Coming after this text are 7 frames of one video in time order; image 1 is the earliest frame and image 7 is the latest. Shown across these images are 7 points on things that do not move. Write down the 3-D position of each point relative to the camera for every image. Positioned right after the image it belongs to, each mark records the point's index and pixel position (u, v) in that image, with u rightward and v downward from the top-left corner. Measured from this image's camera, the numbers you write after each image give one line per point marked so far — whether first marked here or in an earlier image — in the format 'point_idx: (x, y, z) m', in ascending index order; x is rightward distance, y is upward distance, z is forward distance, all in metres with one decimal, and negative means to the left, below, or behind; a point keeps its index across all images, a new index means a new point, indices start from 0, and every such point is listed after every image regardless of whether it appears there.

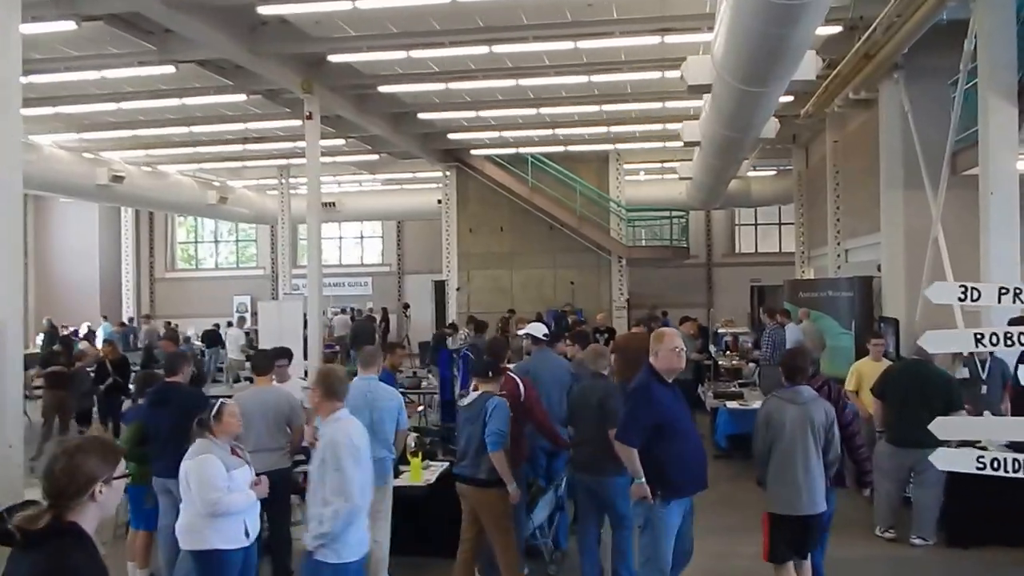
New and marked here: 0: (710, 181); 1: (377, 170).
0: (+2.4, +1.3, +12.6) m
1: (-2.3, +2.1, +18.3) m
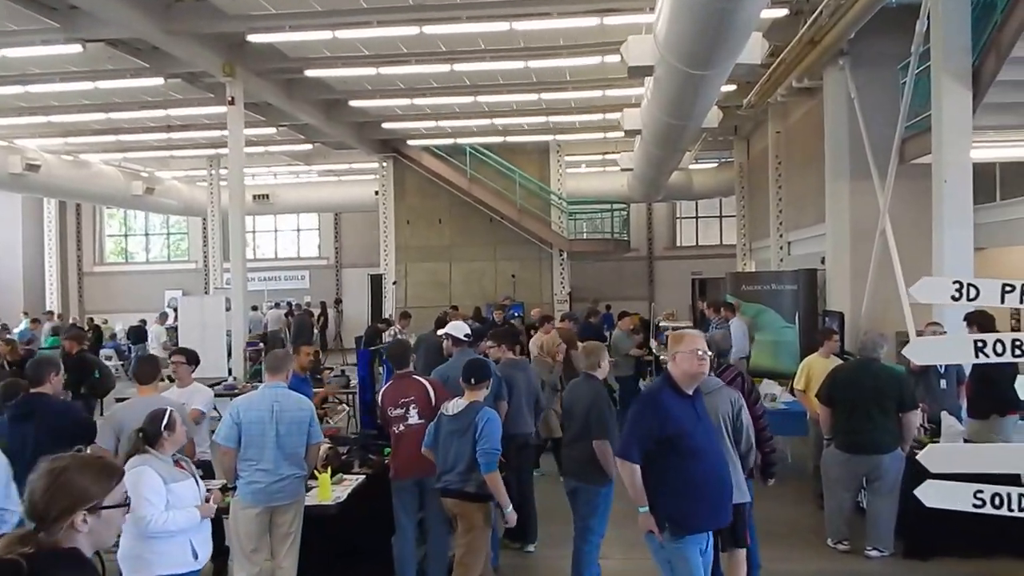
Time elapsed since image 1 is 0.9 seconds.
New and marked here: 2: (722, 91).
0: (+1.6, +1.3, +12.3) m
1: (-3.4, +2.2, +17.7) m
2: (+2.4, +2.3, +12.1) m
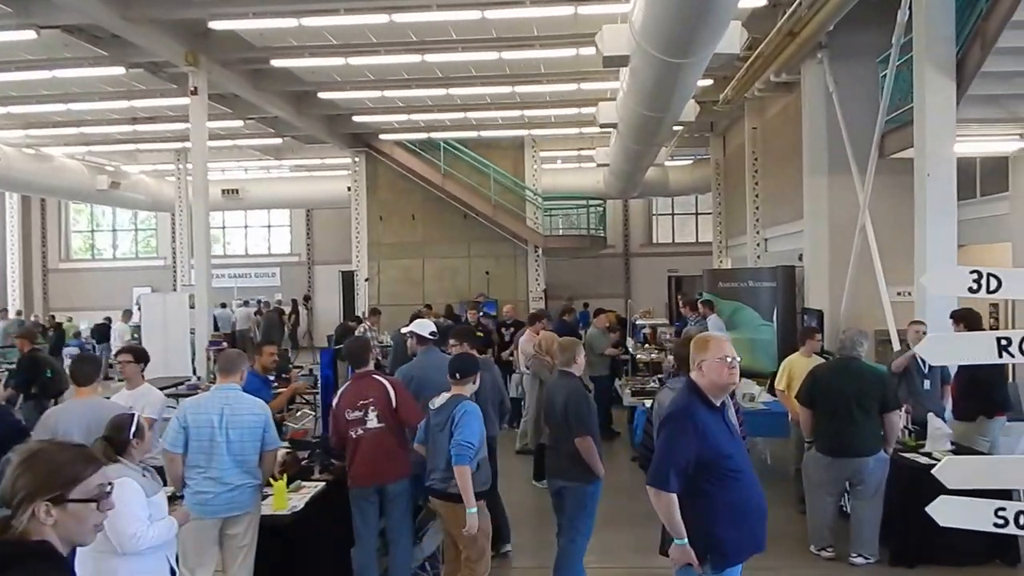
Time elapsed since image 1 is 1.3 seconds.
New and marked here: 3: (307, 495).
0: (+1.3, +1.4, +12.1) m
1: (-3.8, +2.2, +17.4) m
2: (+2.1, +2.3, +11.9) m
3: (-0.8, -0.8, +4.1) m
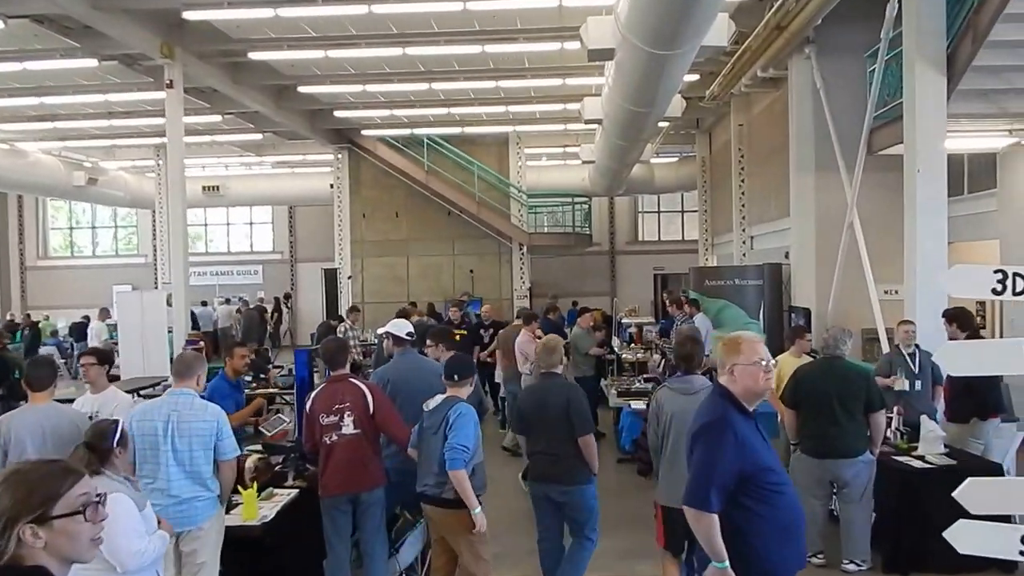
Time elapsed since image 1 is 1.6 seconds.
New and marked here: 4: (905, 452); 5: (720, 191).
0: (+1.1, +1.4, +11.9) m
1: (-4.0, +2.2, +17.2) m
2: (+1.9, +2.3, +11.7) m
3: (-0.9, -0.8, +3.9) m
4: (+1.9, -0.8, +5.0) m
5: (+2.8, +1.3, +14.0) m
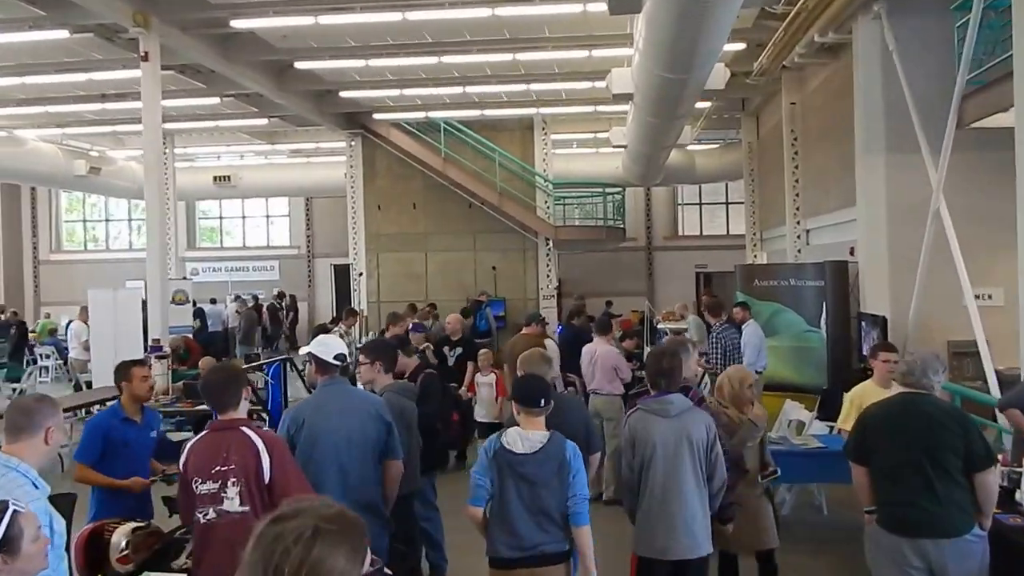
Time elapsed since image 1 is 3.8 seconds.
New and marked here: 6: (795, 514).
0: (+1.4, +1.4, +10.6) m
1: (-3.6, +2.3, +16.0) m
2: (+2.2, +2.3, +10.4) m
3: (-1.0, -0.8, +2.7) m
4: (+1.8, -0.8, +3.6) m
5: (+3.1, +1.3, +12.6) m
6: (+1.6, -1.3, +6.0) m
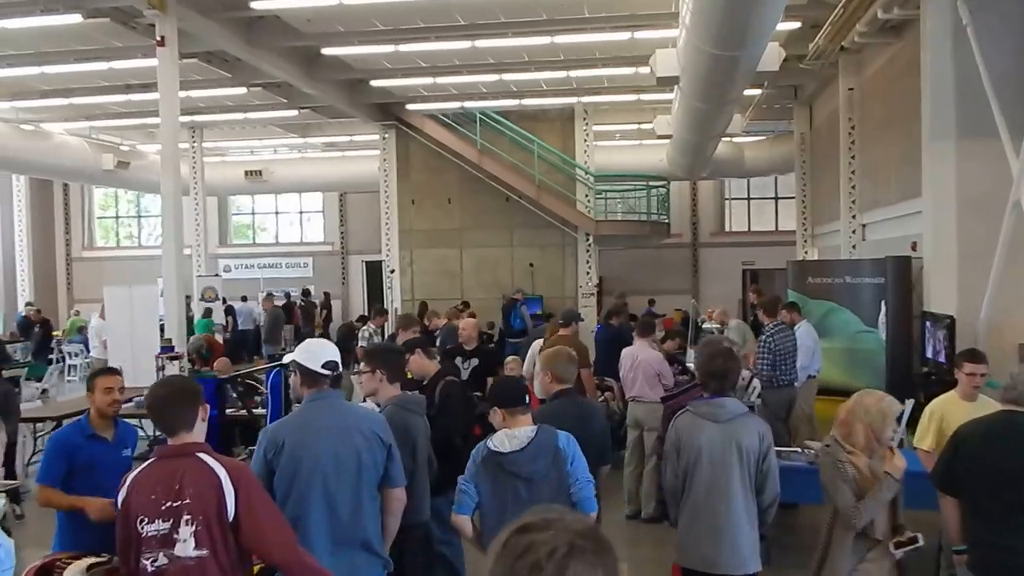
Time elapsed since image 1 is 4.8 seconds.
0: (+1.7, +1.4, +10.0) m
1: (-3.0, +2.3, +15.6) m
2: (+2.5, +2.3, +9.7) m
3: (-0.9, -0.8, +2.2) m
4: (+1.9, -0.8, +3.0) m
5: (+3.5, +1.3, +11.9) m
6: (+1.8, -1.3, +5.4) m
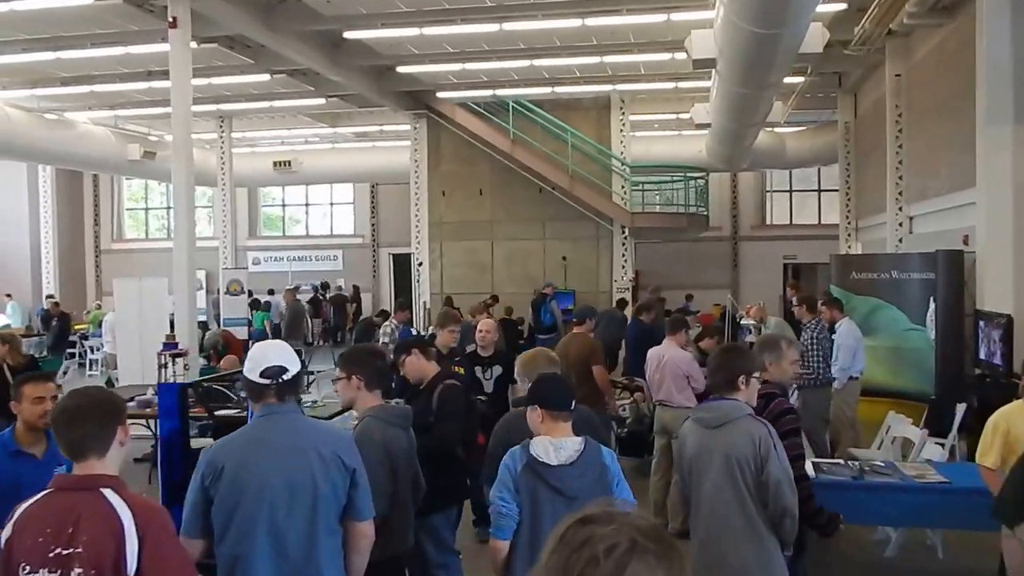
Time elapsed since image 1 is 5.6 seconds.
0: (+2.0, +1.5, +9.5) m
1: (-2.5, +2.4, +15.3) m
2: (+2.8, +2.4, +9.2) m
3: (-1.0, -0.8, +1.8) m
4: (+1.9, -0.8, +2.6) m
5: (+3.8, +1.4, +11.4) m
6: (+1.8, -1.2, +4.9) m
